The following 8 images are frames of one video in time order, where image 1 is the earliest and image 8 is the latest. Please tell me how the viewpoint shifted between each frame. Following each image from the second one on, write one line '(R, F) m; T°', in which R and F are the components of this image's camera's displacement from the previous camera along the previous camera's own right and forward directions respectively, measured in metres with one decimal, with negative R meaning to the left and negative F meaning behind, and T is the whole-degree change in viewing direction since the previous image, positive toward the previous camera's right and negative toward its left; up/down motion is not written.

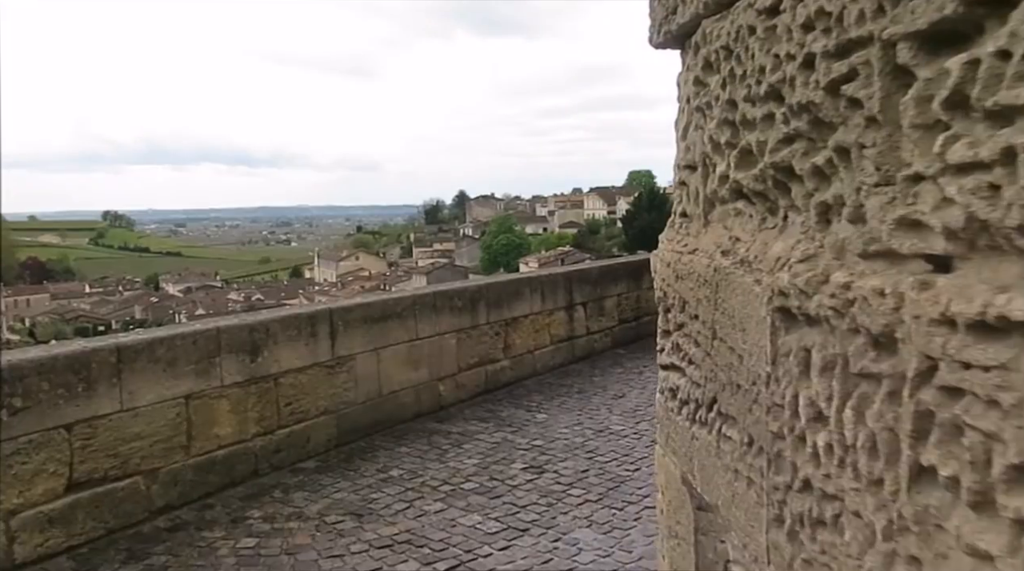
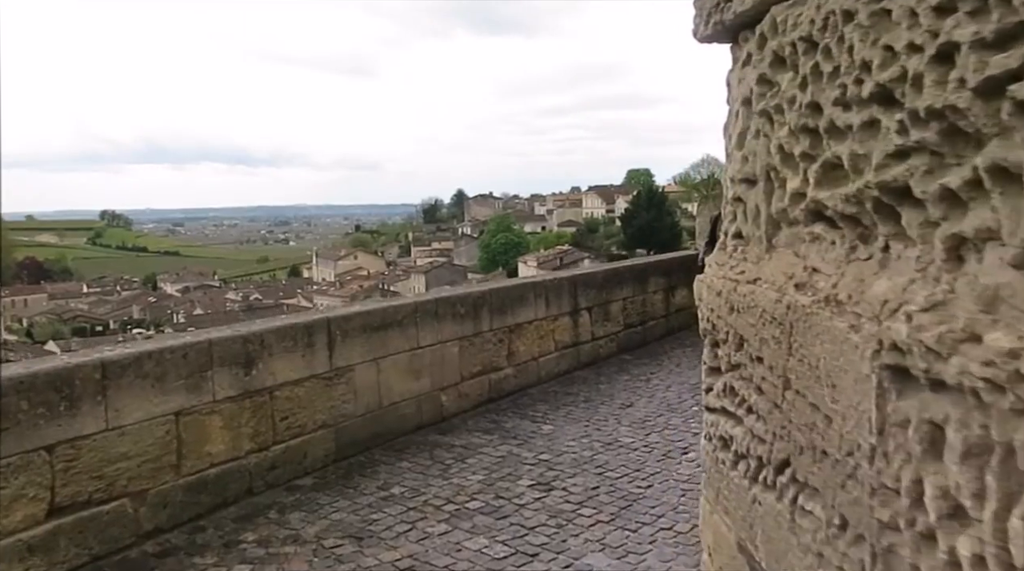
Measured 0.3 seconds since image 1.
(0.0, +0.2) m; 0°
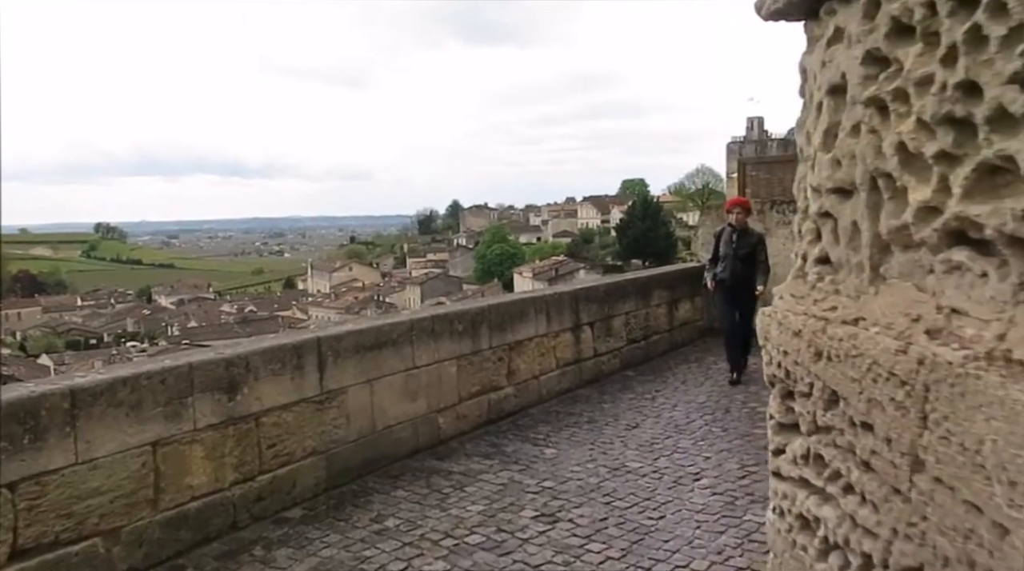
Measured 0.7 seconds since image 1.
(0.0, +0.2) m; 0°
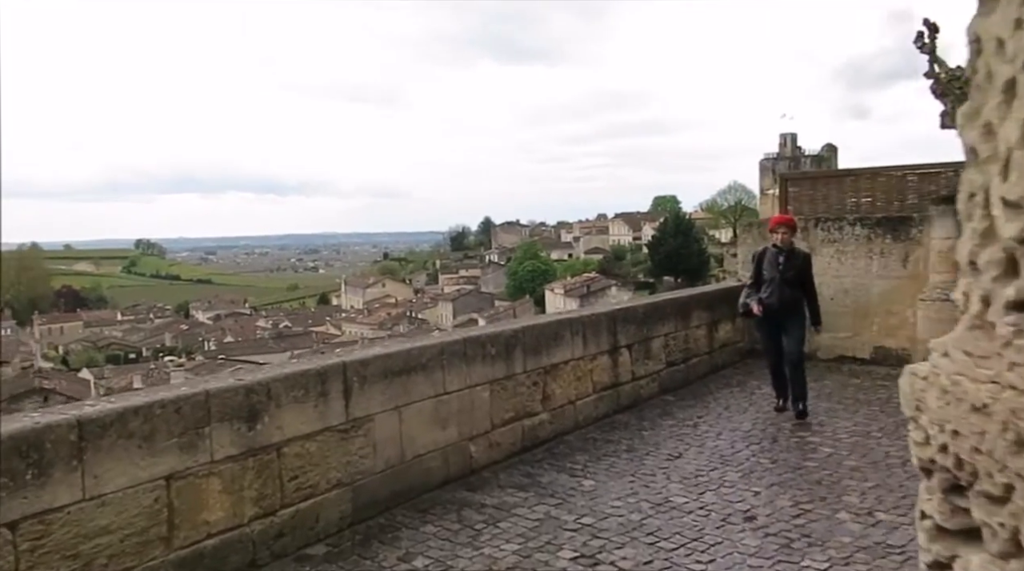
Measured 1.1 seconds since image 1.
(0.0, +0.2) m; -2°
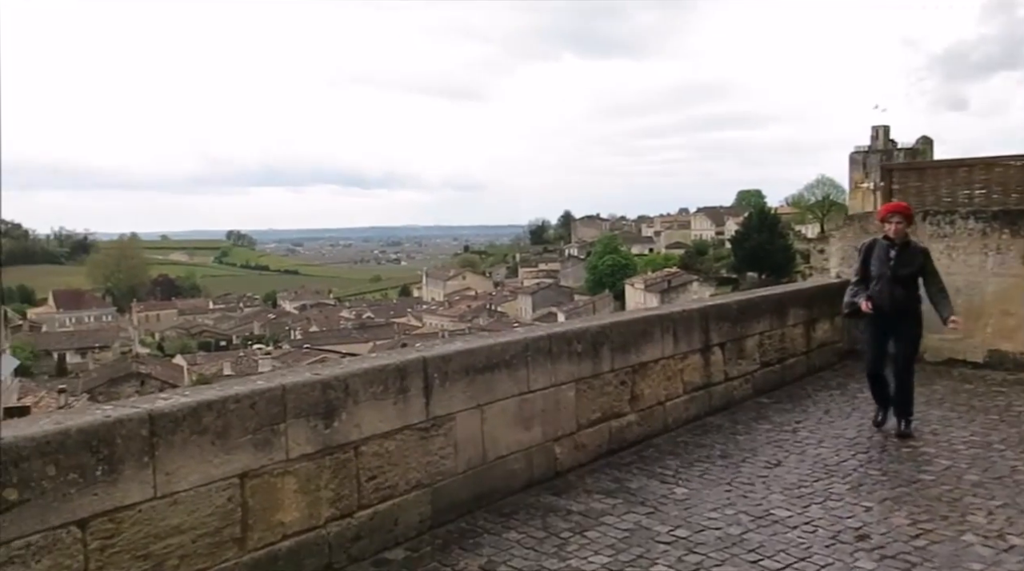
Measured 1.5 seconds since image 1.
(0.0, +0.2) m; -5°
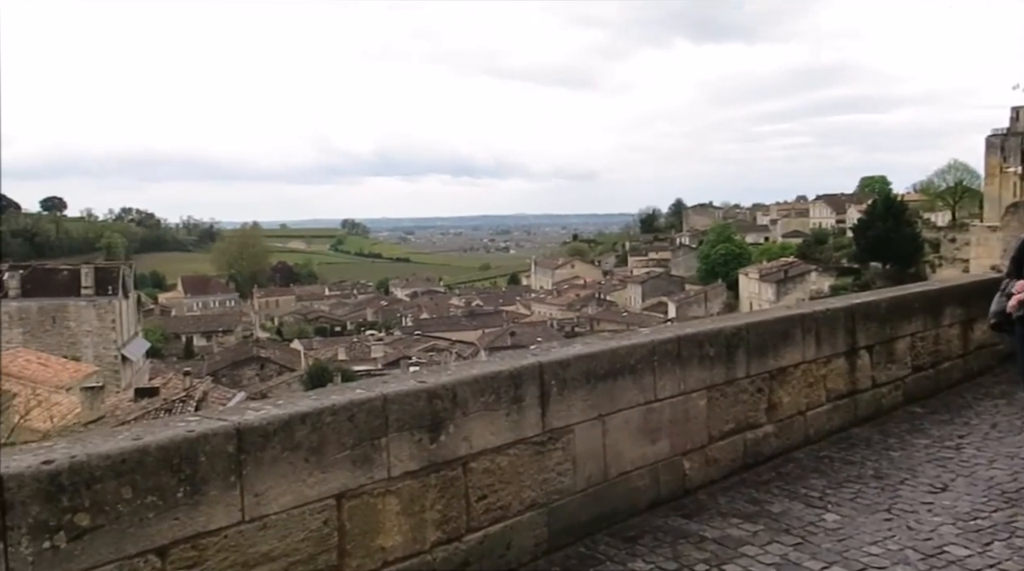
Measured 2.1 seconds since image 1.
(-0.1, +0.4) m; -7°
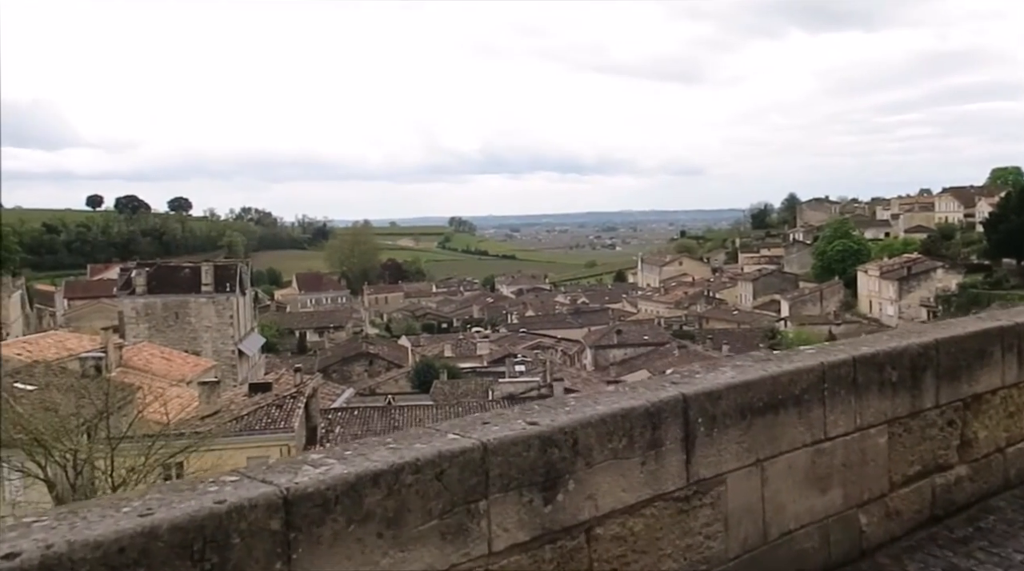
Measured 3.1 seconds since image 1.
(-0.1, +0.7) m; -7°
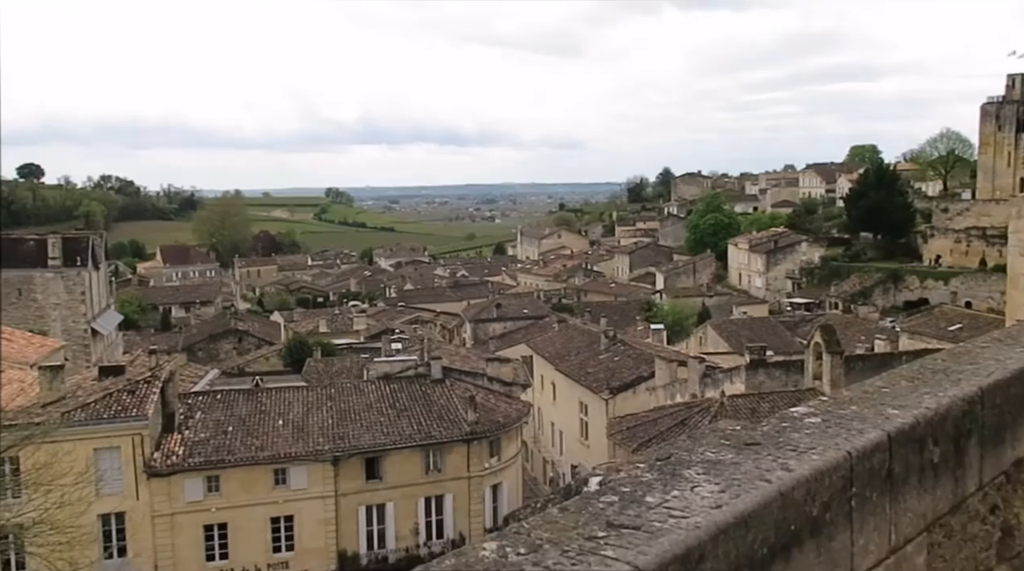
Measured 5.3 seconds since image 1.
(+0.1, +1.3) m; +8°
